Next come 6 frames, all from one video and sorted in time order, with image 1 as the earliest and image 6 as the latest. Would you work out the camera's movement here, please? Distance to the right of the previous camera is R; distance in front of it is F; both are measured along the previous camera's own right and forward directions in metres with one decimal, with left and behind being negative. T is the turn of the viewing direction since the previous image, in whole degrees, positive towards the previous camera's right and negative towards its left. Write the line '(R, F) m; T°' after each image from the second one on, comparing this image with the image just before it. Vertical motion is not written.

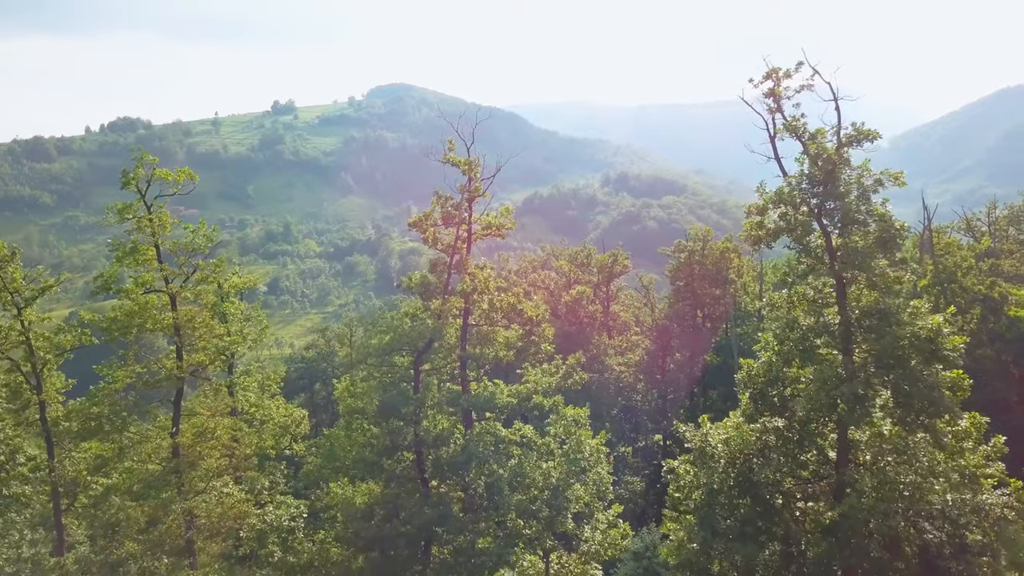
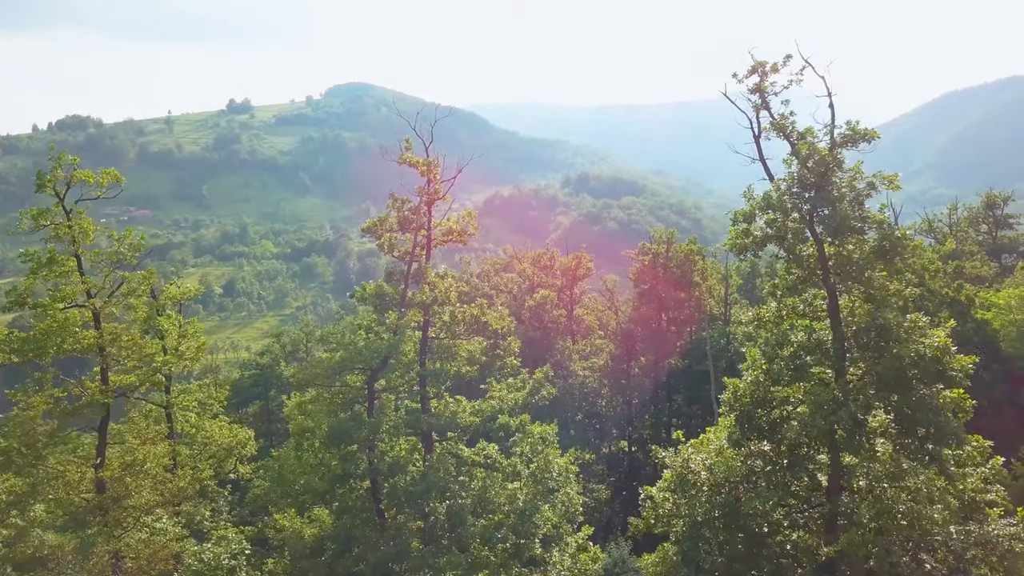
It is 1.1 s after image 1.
(0.0, +1.3) m; +3°
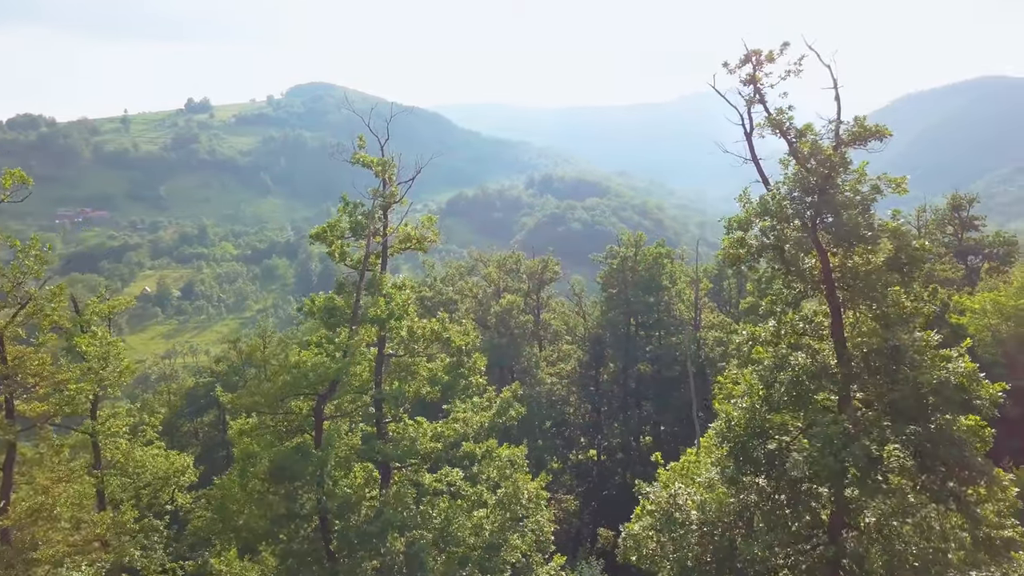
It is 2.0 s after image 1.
(0.0, +1.5) m; +3°
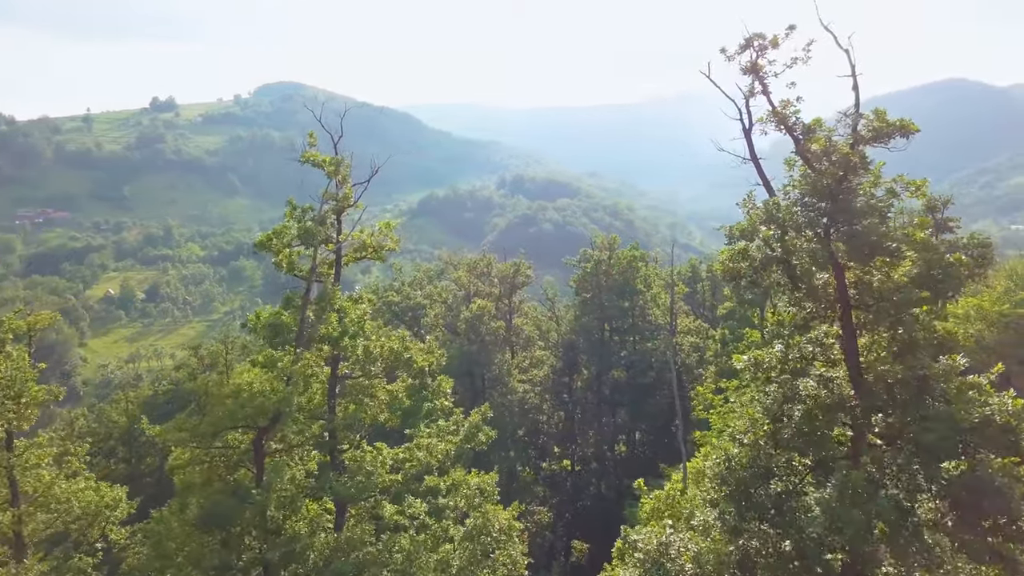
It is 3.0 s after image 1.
(+0.1, +1.5) m; +2°
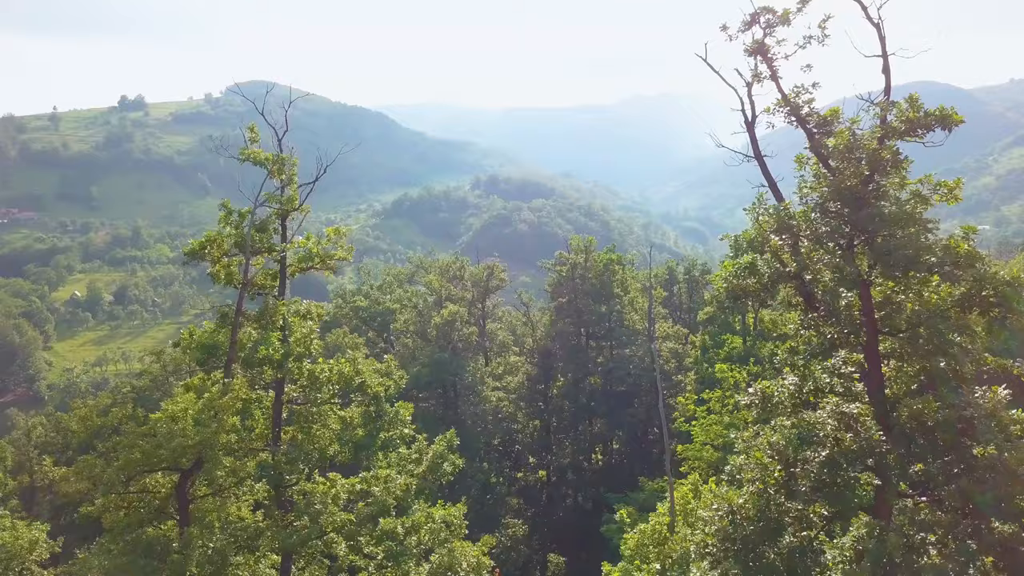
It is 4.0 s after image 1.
(+0.1, +1.6) m; +2°
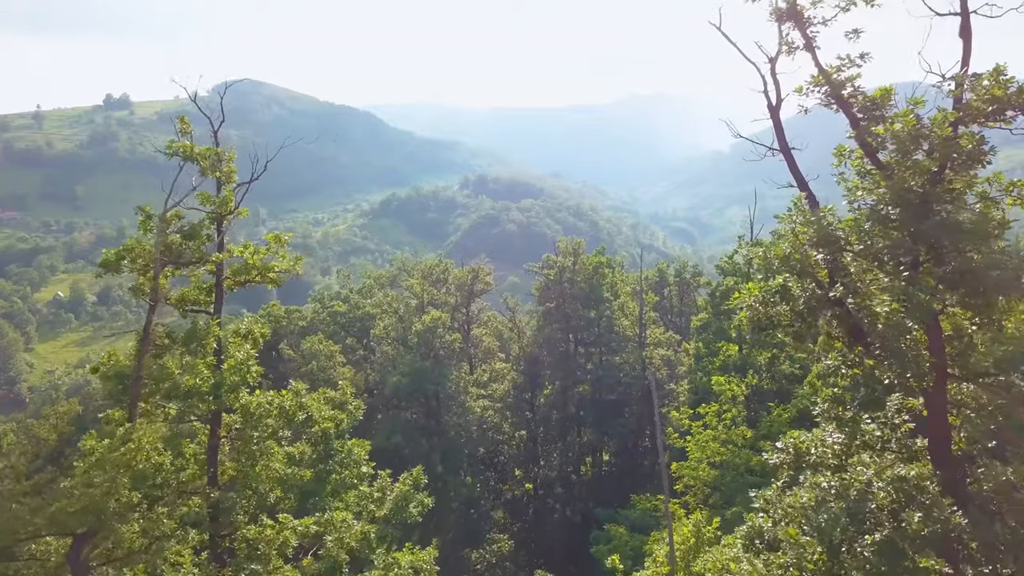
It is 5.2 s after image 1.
(+0.2, +1.8) m; +1°
